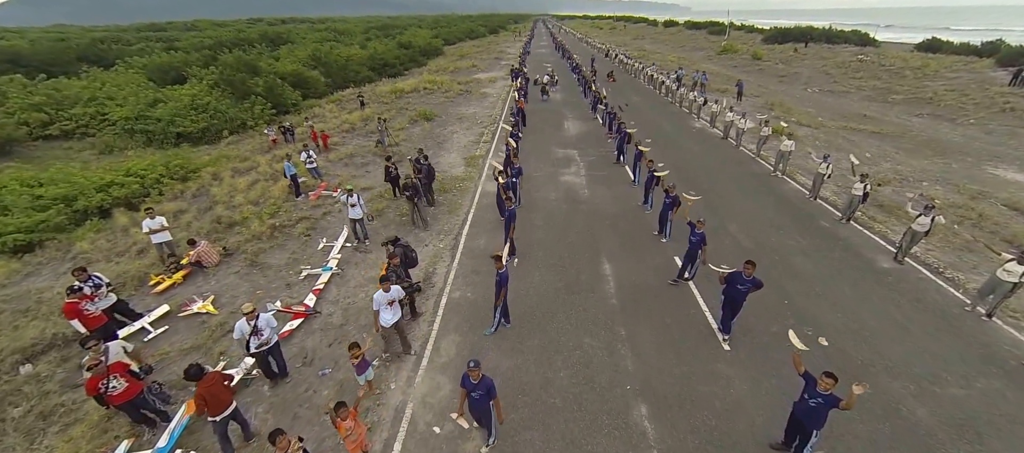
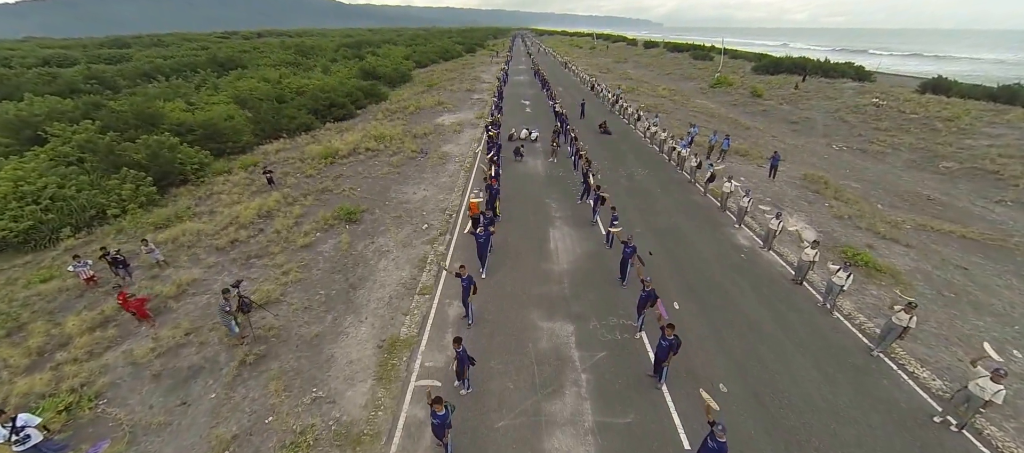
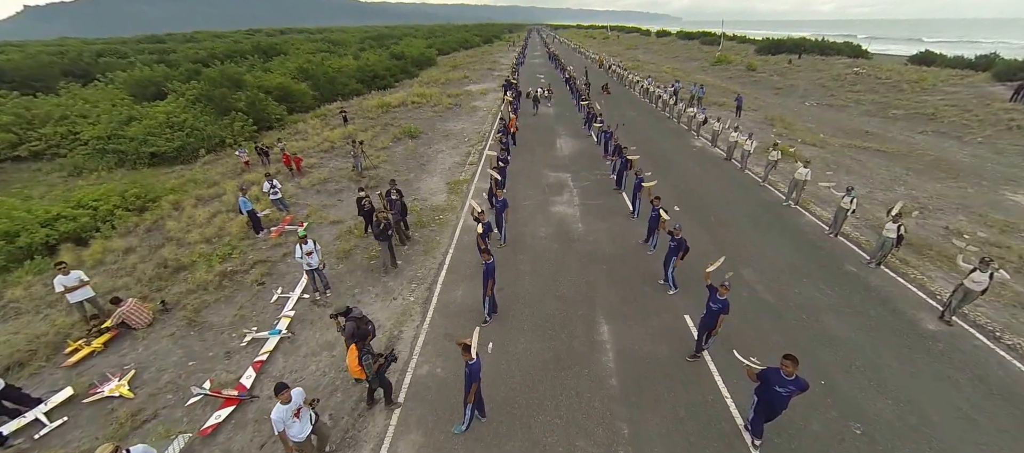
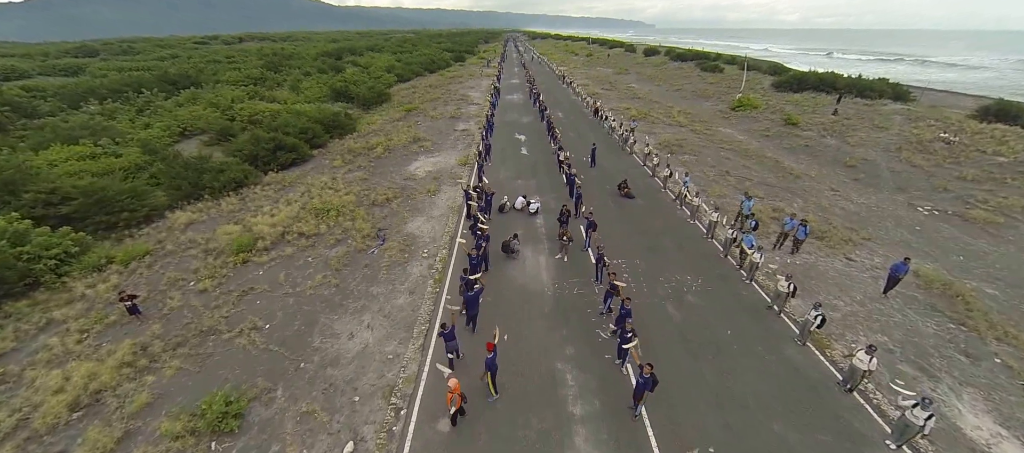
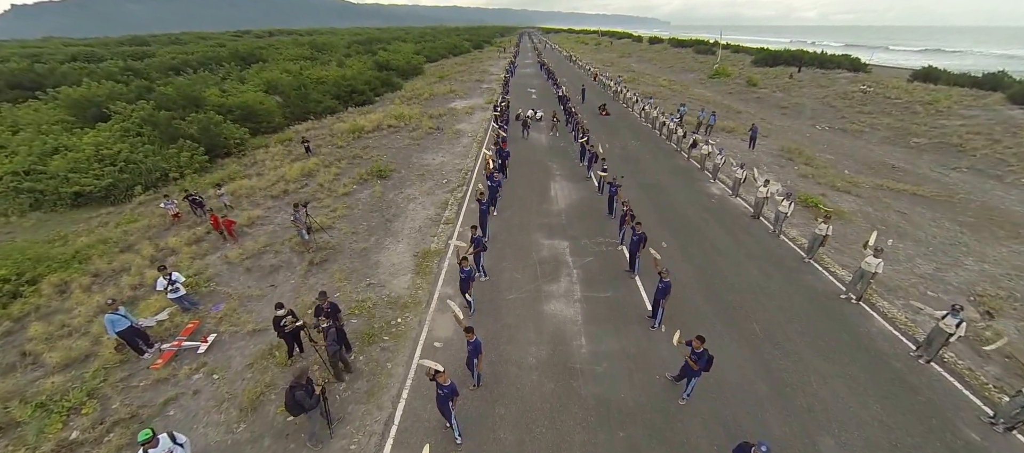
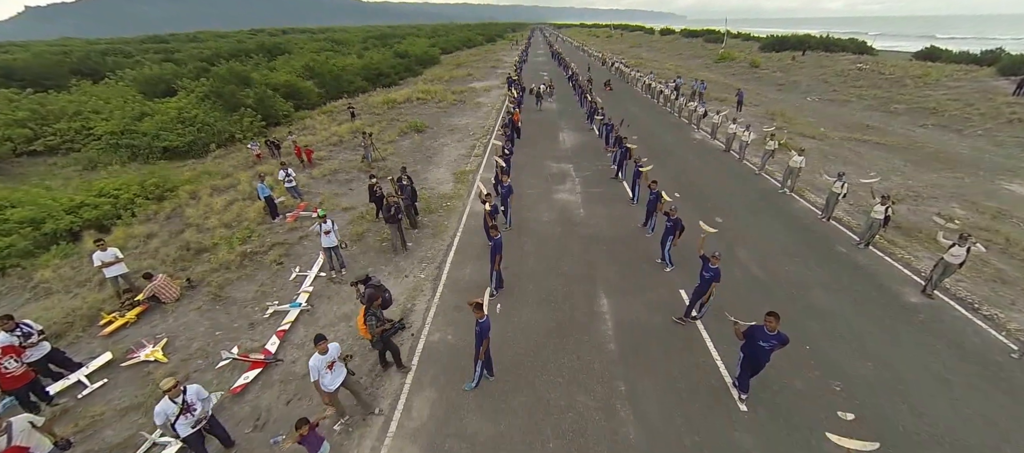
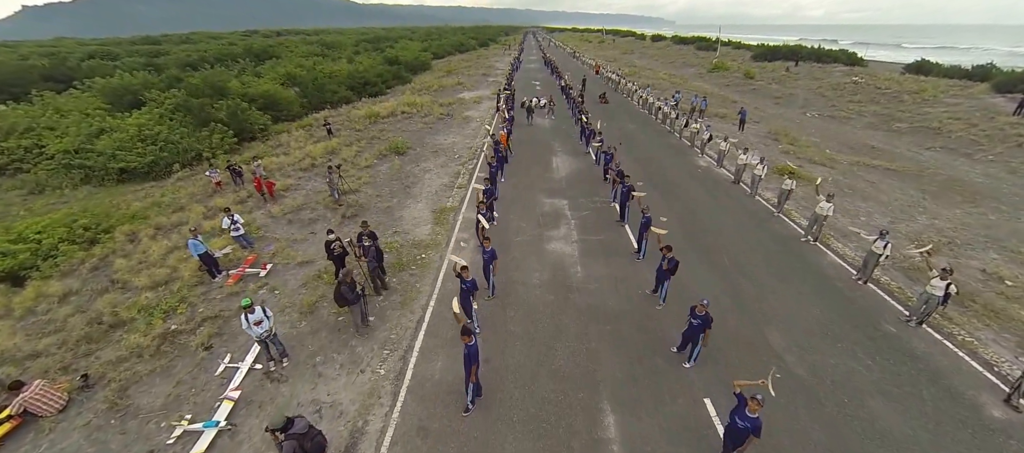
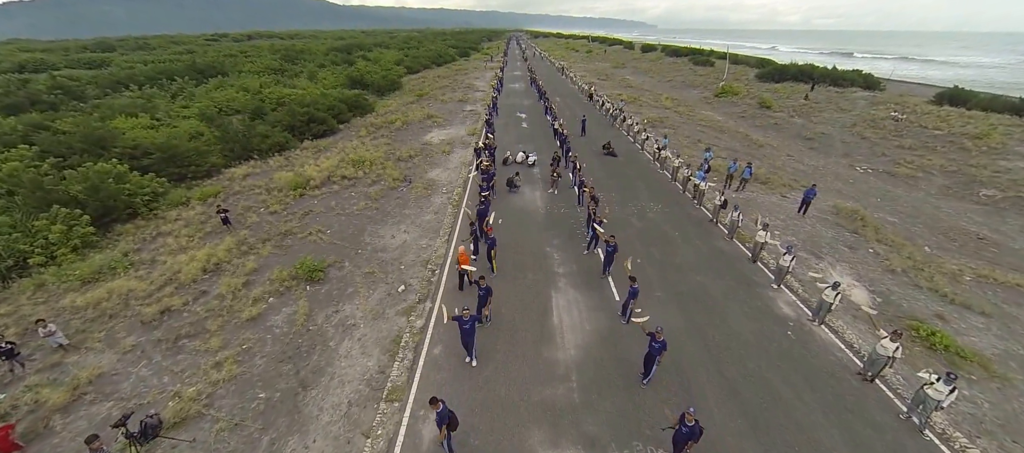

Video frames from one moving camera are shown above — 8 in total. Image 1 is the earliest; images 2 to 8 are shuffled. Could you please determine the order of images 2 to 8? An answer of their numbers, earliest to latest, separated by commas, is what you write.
6, 3, 7, 5, 2, 8, 4
